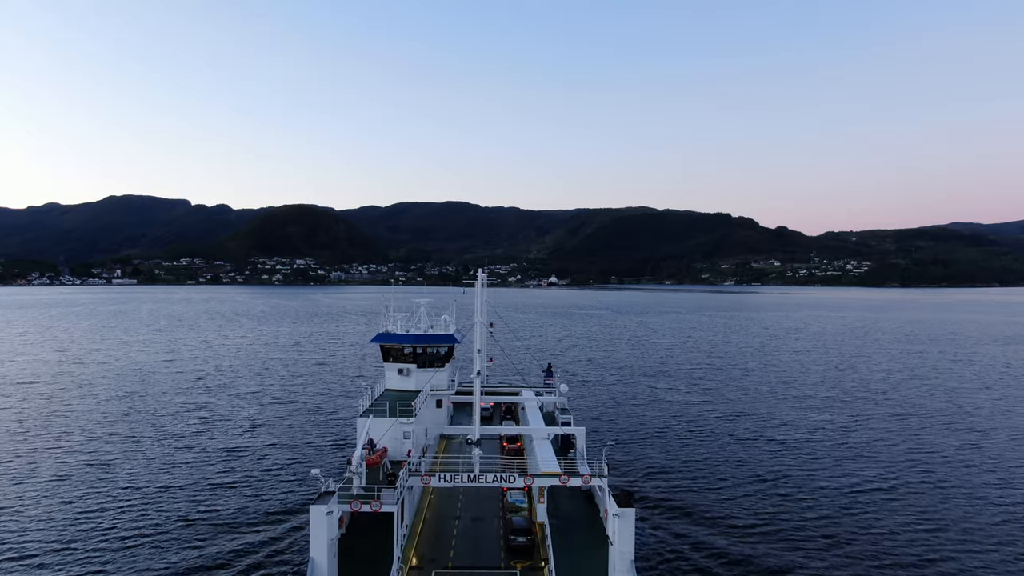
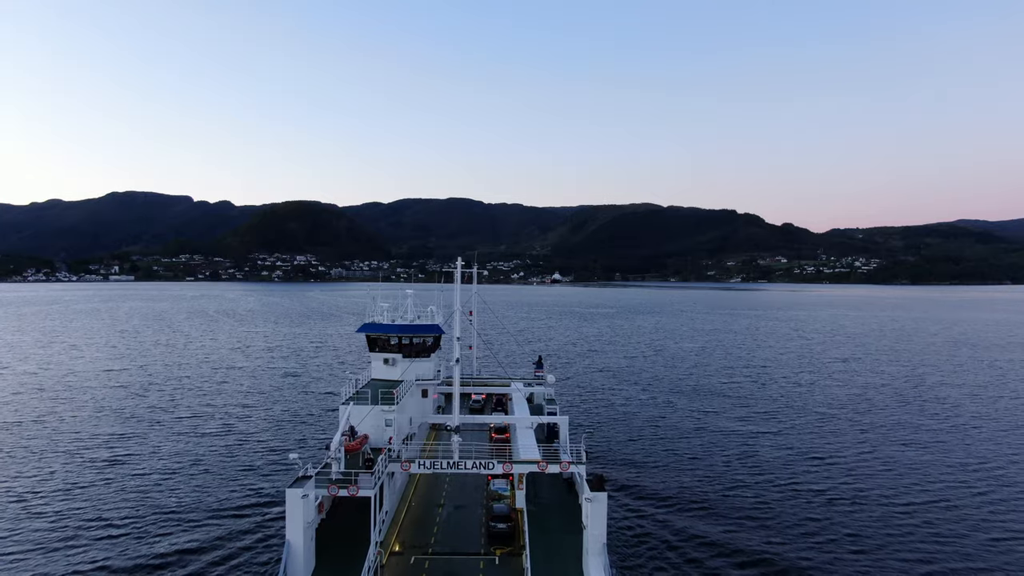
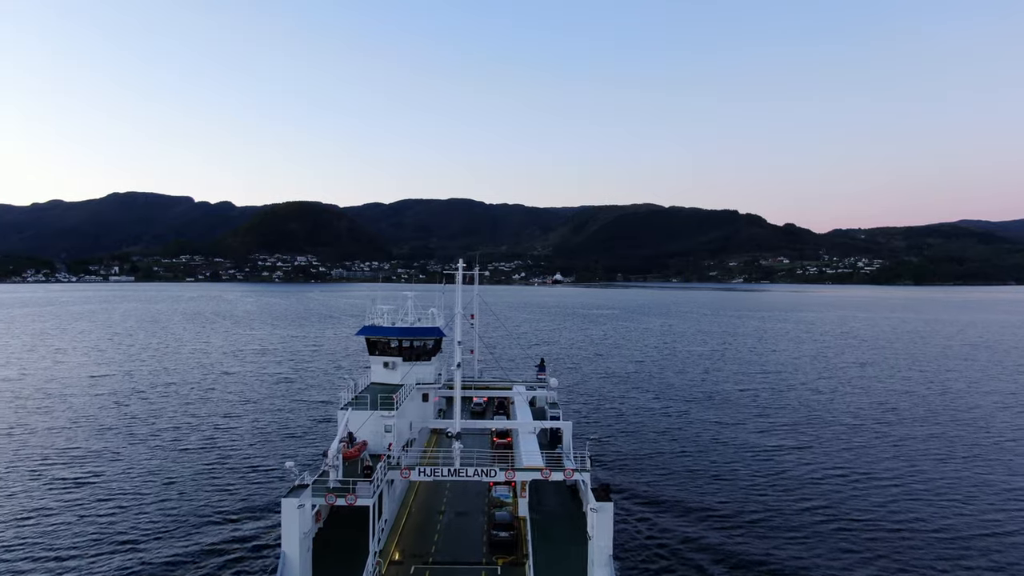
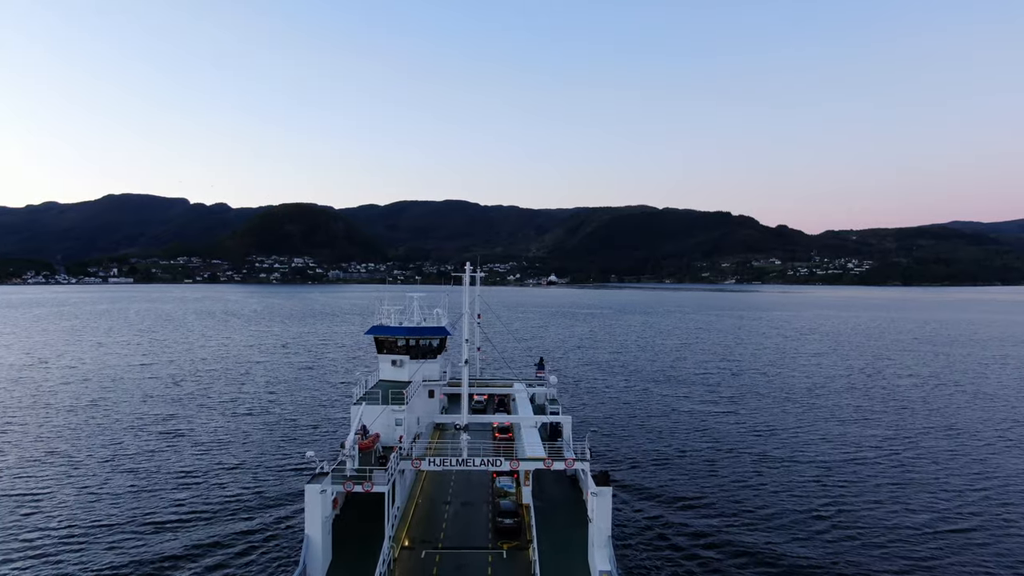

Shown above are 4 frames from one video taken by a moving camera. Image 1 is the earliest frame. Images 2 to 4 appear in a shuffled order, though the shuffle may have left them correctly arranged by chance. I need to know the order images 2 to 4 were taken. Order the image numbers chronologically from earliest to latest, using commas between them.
4, 2, 3
